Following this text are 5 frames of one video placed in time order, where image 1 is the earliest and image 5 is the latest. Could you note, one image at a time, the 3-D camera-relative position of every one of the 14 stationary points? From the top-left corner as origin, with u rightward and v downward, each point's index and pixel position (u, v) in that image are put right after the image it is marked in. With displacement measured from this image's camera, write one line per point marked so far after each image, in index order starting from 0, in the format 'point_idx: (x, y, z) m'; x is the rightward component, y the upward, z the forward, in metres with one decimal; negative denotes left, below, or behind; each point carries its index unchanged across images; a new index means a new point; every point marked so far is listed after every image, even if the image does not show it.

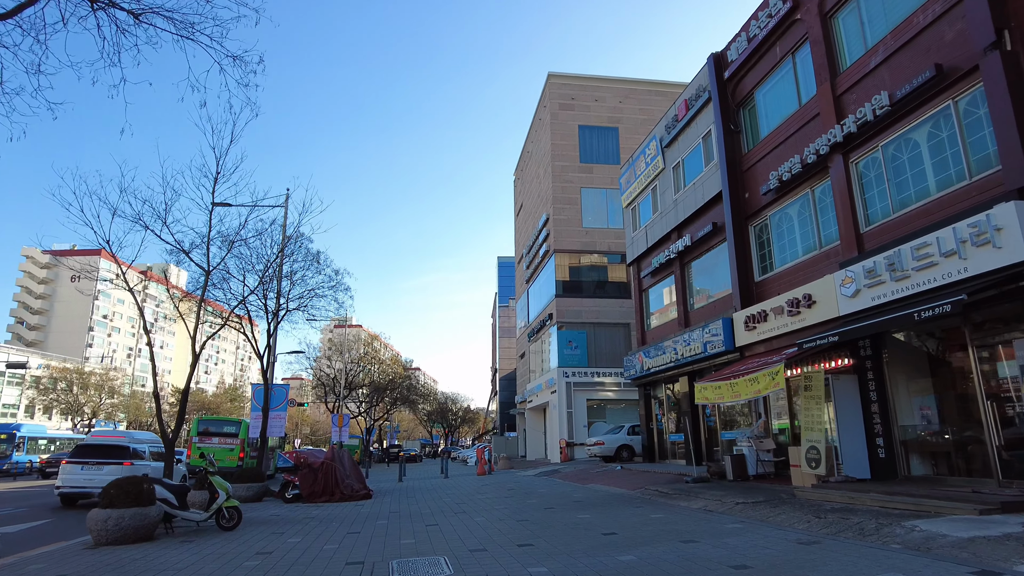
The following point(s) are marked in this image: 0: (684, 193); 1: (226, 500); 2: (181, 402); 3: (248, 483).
0: (+5.4, +2.9, +19.6) m
1: (-5.0, -3.7, +10.9) m
2: (-7.3, -2.5, +13.7) m
3: (-7.3, -5.4, +17.5) m
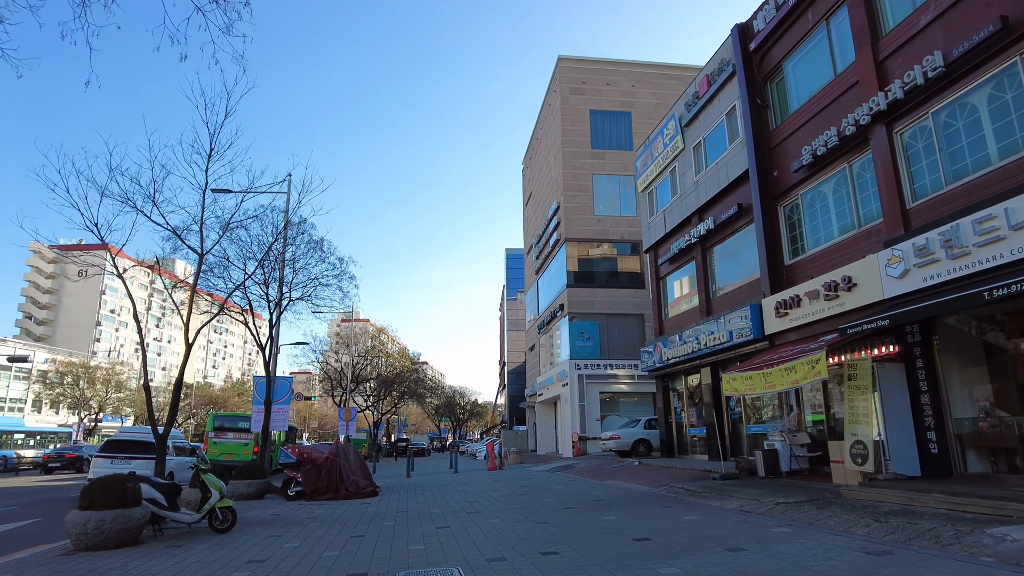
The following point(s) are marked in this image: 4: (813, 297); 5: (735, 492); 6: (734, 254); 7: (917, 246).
0: (+5.8, +3.3, +18.6) m
1: (-4.7, -3.4, +10.1) m
2: (-6.9, -2.2, +12.9) m
3: (-7.0, -5.1, +16.7) m
4: (+6.2, -0.2, +13.1) m
5: (+3.9, -3.6, +11.1) m
6: (+6.2, +0.9, +17.6) m
7: (+6.7, +0.7, +10.4) m
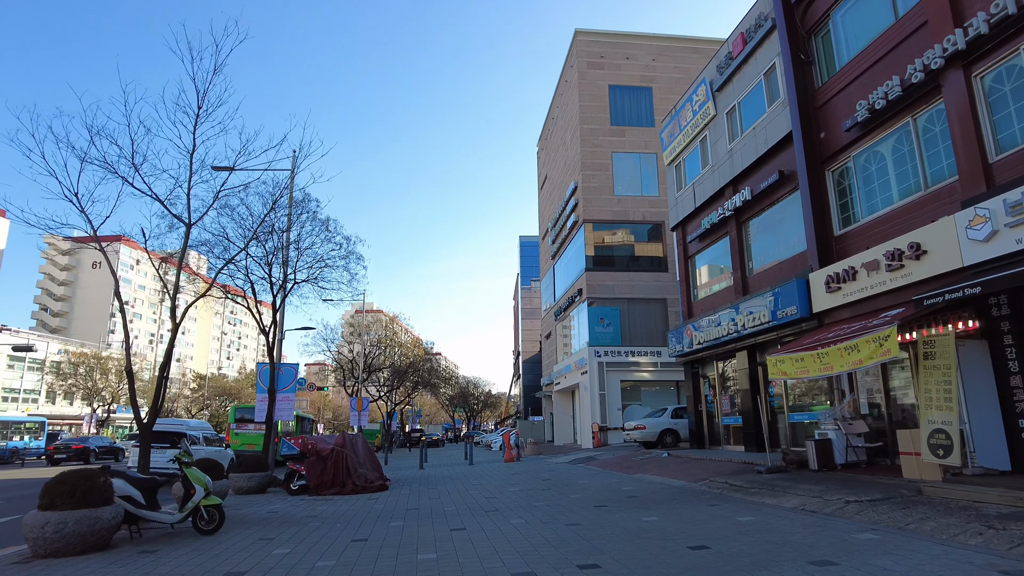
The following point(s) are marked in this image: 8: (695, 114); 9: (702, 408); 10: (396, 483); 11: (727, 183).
0: (+6.2, +4.0, +17.0) m
1: (-4.3, -3.0, +8.9) m
2: (-6.5, -1.7, +11.7) m
3: (-6.5, -4.6, +15.5) m
4: (+6.6, +0.4, +11.6) m
5: (+4.3, -3.1, +9.7) m
6: (+6.6, +1.5, +16.1) m
7: (+7.0, +1.2, +8.9) m
8: (+5.7, +5.4, +19.6) m
9: (+6.0, -3.8, +19.7) m
10: (-3.1, -5.3, +17.2) m
11: (+6.1, +3.0, +17.8) m
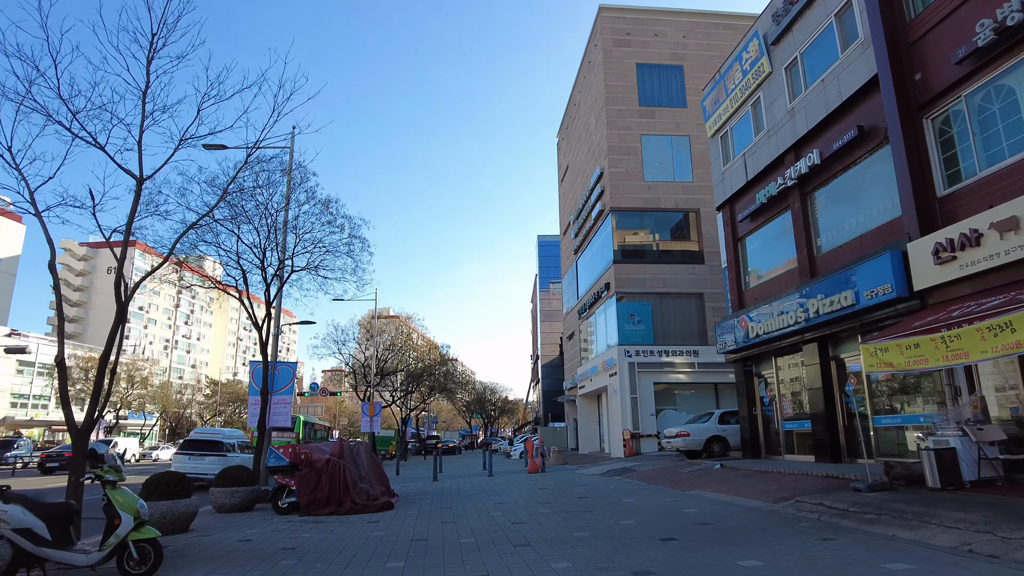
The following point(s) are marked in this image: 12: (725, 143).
0: (+6.8, +4.4, +14.5) m
1: (-3.9, -2.5, +6.5) m
2: (-6.1, -1.3, +9.5) m
3: (-5.9, -4.2, +13.3) m
4: (+7.1, +0.8, +9.0) m
5: (+4.7, -2.6, +7.2) m
6: (+7.2, +2.0, +13.5) m
7: (+7.4, +1.7, +6.3) m
8: (+6.3, +5.8, +17.1) m
9: (+6.6, -3.4, +17.1) m
10: (-2.5, -4.9, +14.8) m
11: (+6.7, +3.4, +15.3) m
12: (+6.2, +4.3, +18.6) m
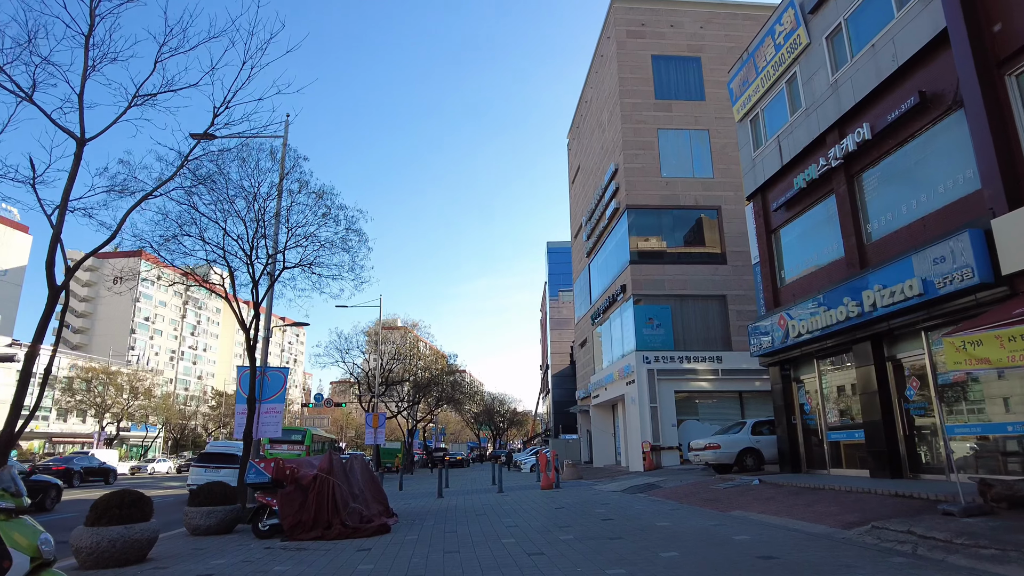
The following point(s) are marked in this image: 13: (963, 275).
0: (+7.1, +4.5, +12.9) m
1: (-3.8, -2.2, +5.0) m
2: (-5.9, -1.1, +8.0) m
3: (-5.6, -4.0, +11.7) m
4: (+7.3, +1.1, +7.4) m
5: (+4.9, -2.3, +5.5) m
6: (+7.4, +2.2, +11.9) m
7: (+7.5, +2.0, +4.7) m
8: (+6.6, +5.9, +15.5) m
9: (+6.9, -3.2, +15.4) m
10: (-2.2, -4.8, +13.2) m
11: (+6.9, +3.5, +13.7) m
12: (+6.5, +4.3, +17.0) m
13: (+6.9, +0.2, +9.7) m
